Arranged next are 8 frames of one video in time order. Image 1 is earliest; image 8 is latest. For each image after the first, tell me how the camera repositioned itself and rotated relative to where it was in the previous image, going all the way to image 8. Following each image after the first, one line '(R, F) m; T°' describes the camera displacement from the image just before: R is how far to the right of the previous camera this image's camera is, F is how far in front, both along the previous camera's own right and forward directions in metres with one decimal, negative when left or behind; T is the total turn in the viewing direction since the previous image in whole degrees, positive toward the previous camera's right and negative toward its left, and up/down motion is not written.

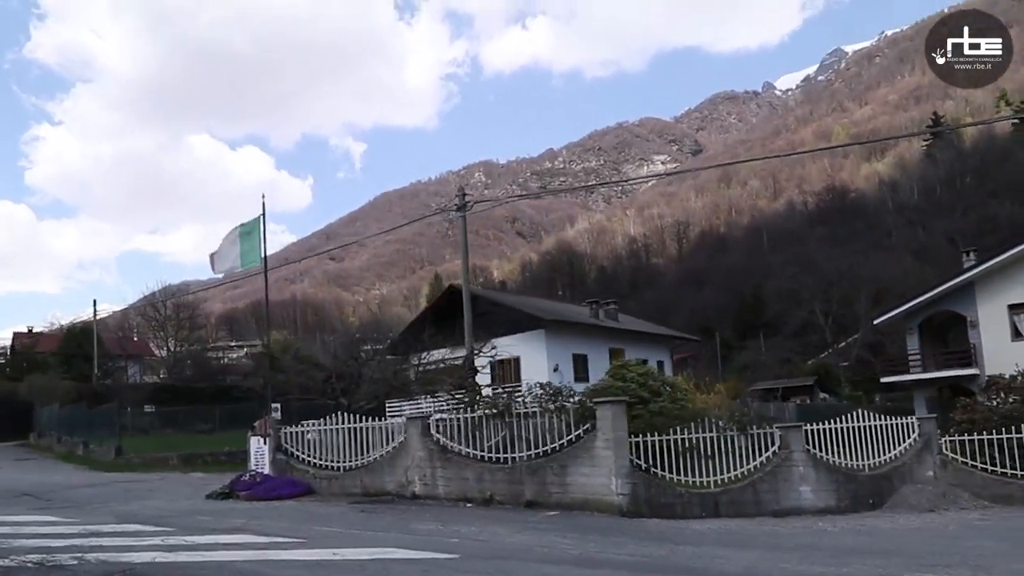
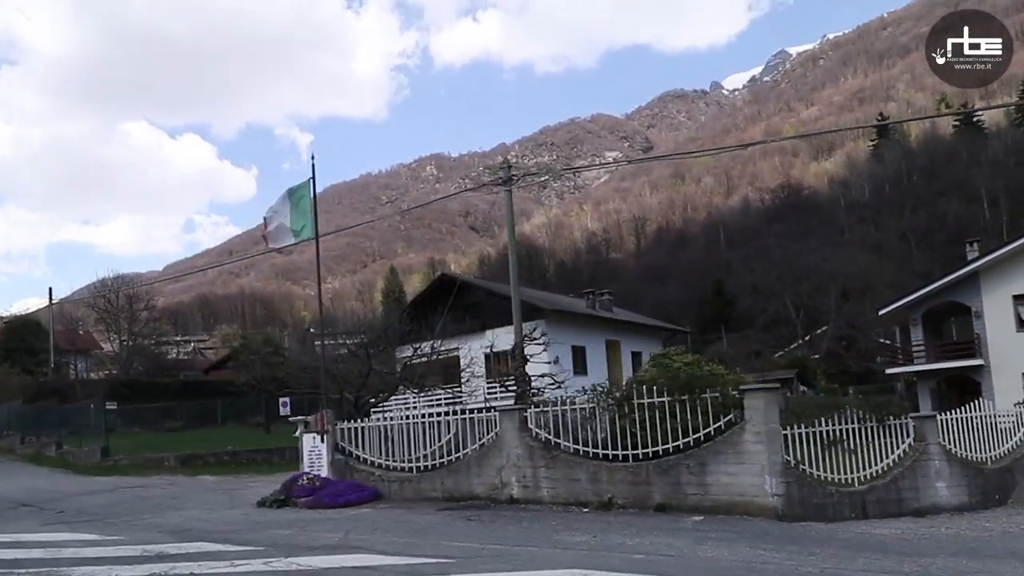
(-2.7, +1.7) m; +4°
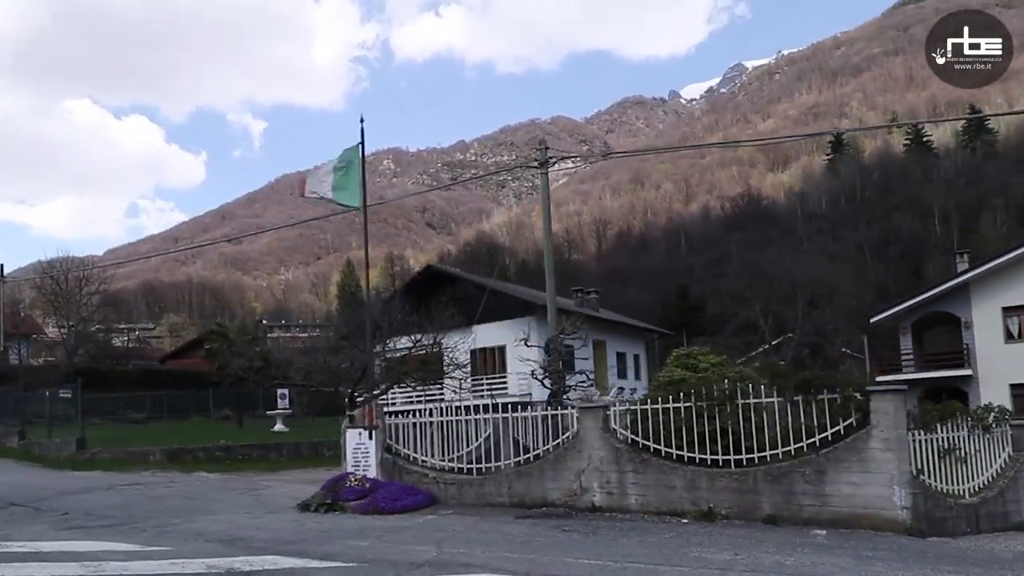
(-2.0, +1.2) m; +4°
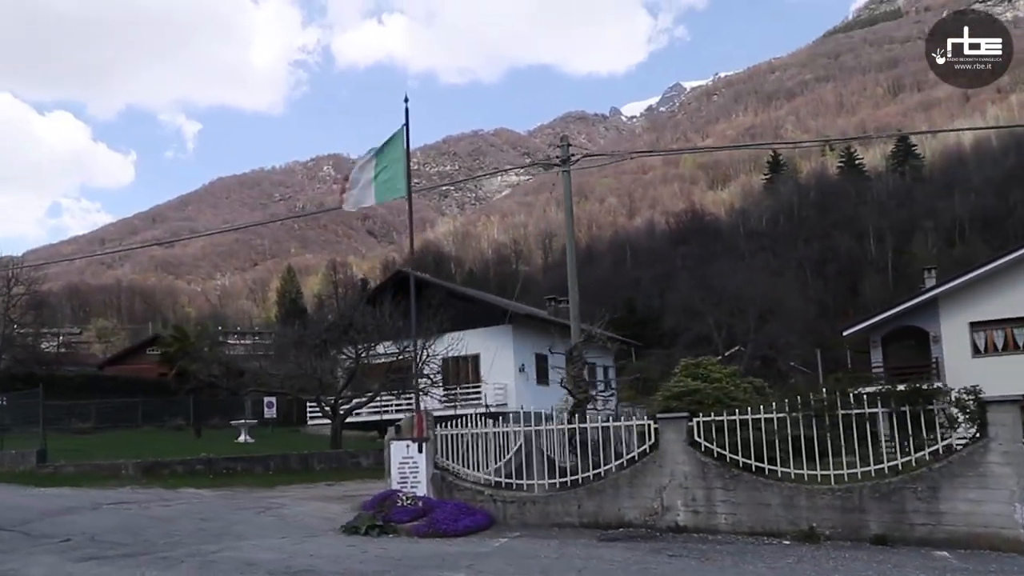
(-1.9, +1.1) m; +5°
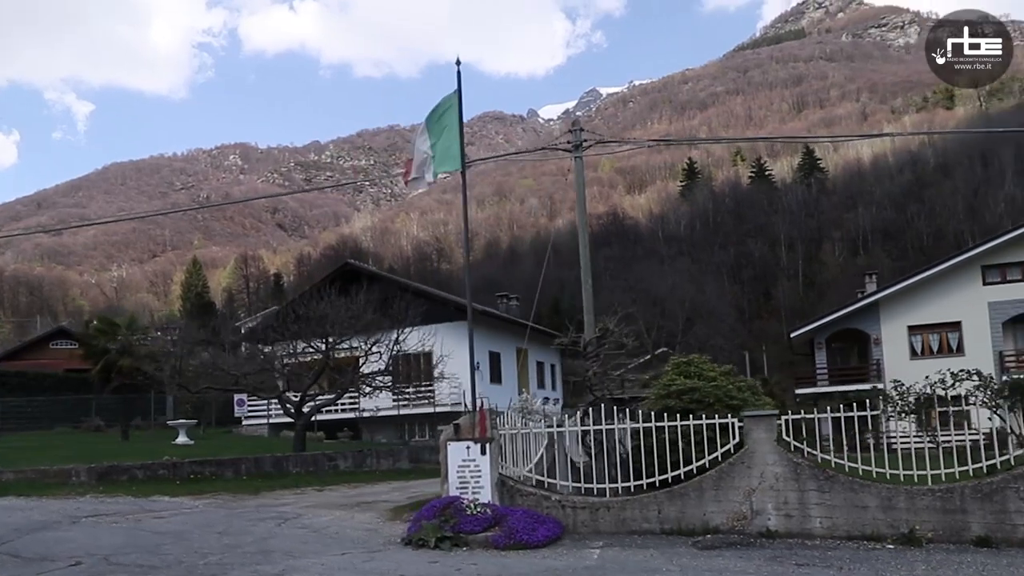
(-2.2, +1.0) m; +7°
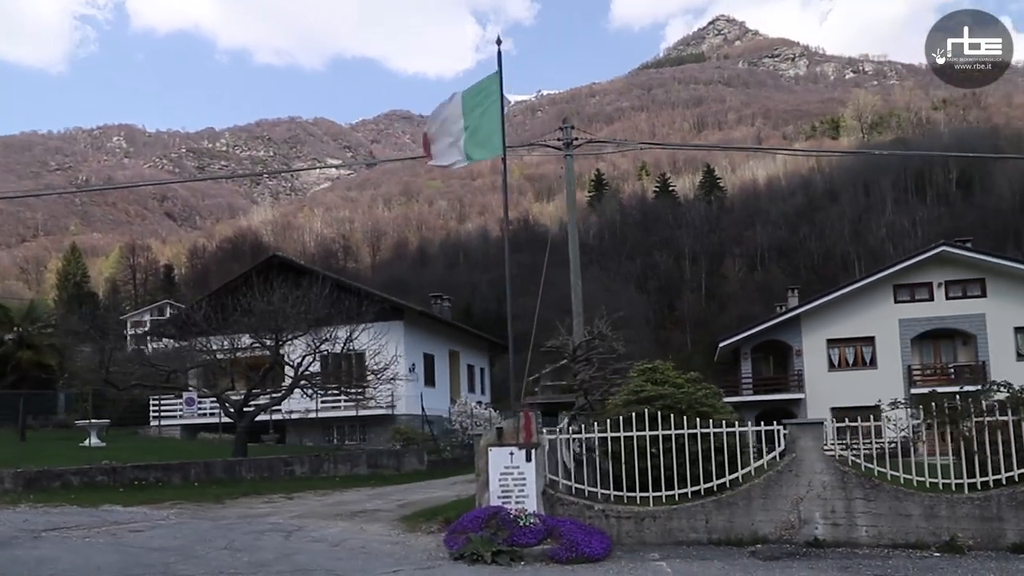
(-1.9, +0.7) m; +8°
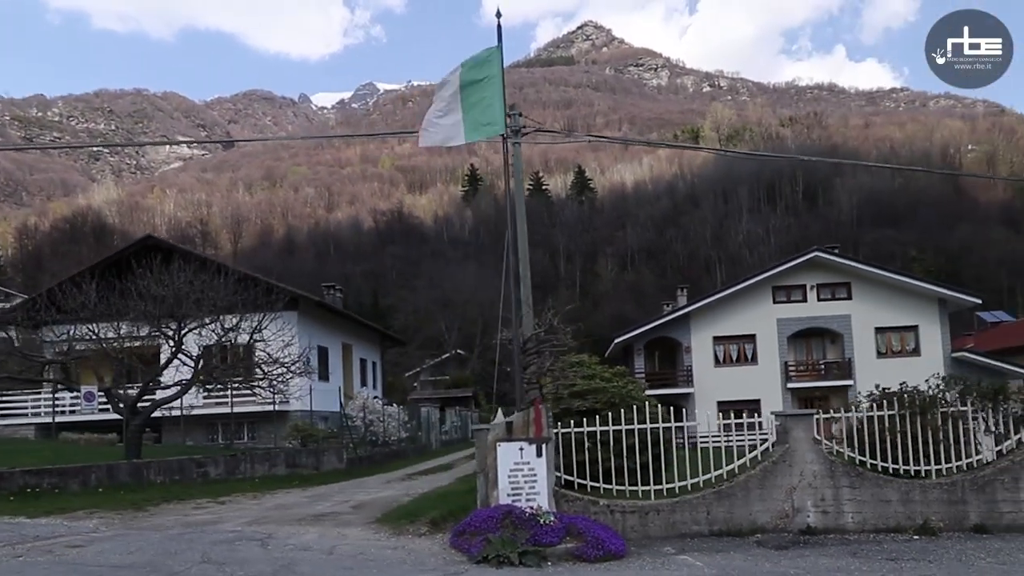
(-1.8, +0.6) m; +11°
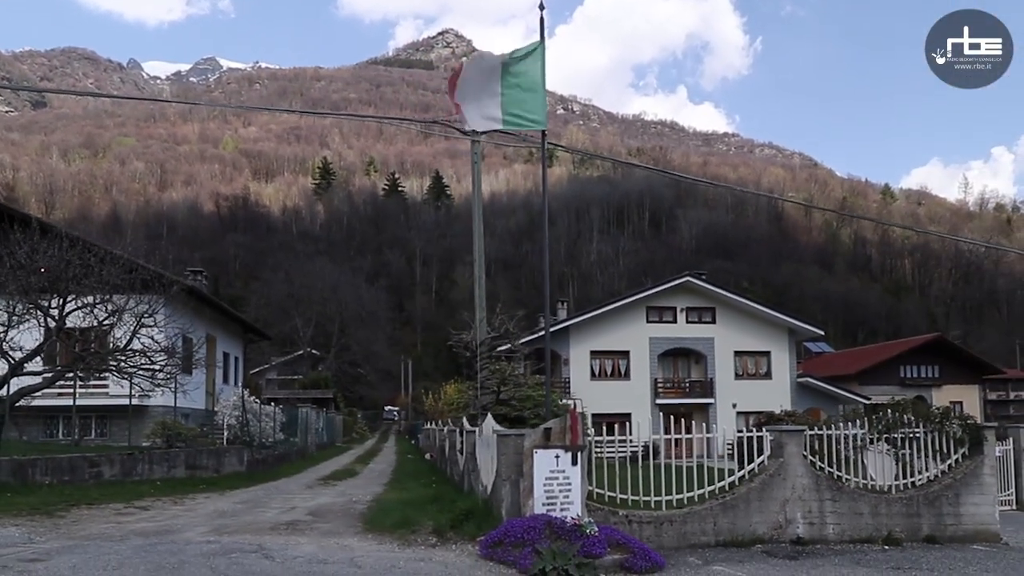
(-2.4, +0.6) m; +13°
